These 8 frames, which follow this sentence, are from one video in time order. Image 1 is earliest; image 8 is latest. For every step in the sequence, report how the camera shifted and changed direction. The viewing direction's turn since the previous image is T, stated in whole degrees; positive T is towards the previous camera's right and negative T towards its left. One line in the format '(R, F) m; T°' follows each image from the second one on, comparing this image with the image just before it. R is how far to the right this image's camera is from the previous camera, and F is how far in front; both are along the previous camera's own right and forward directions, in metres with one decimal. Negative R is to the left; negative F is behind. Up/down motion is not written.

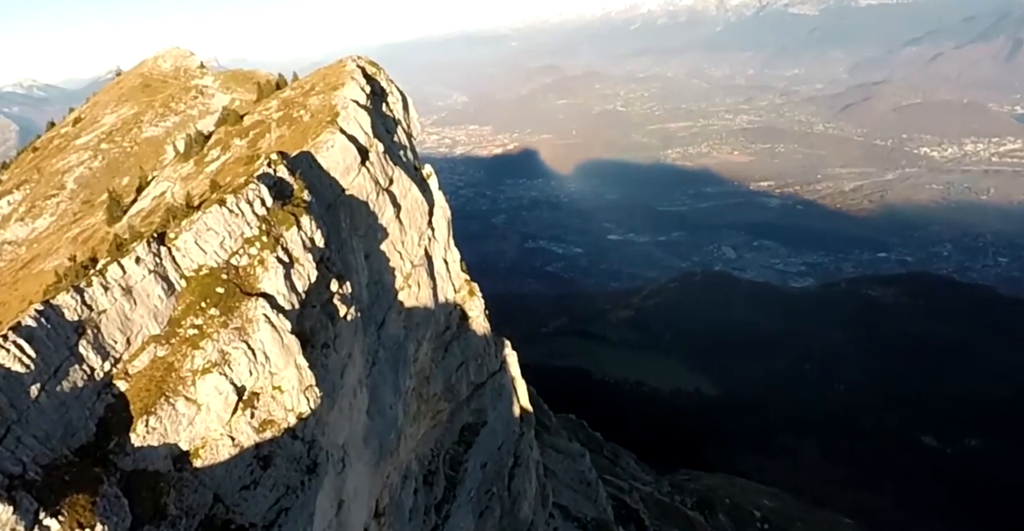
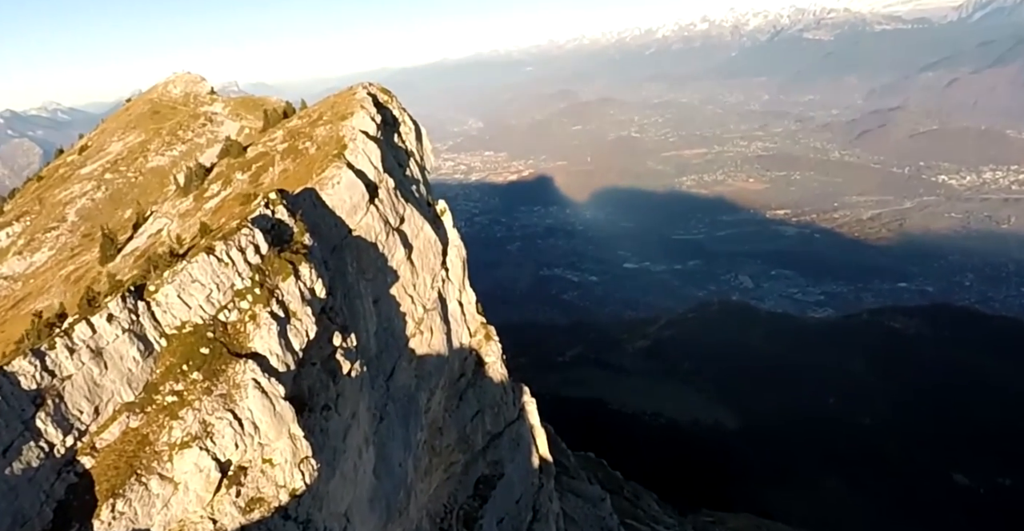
(-0.2, +1.7) m; -1°
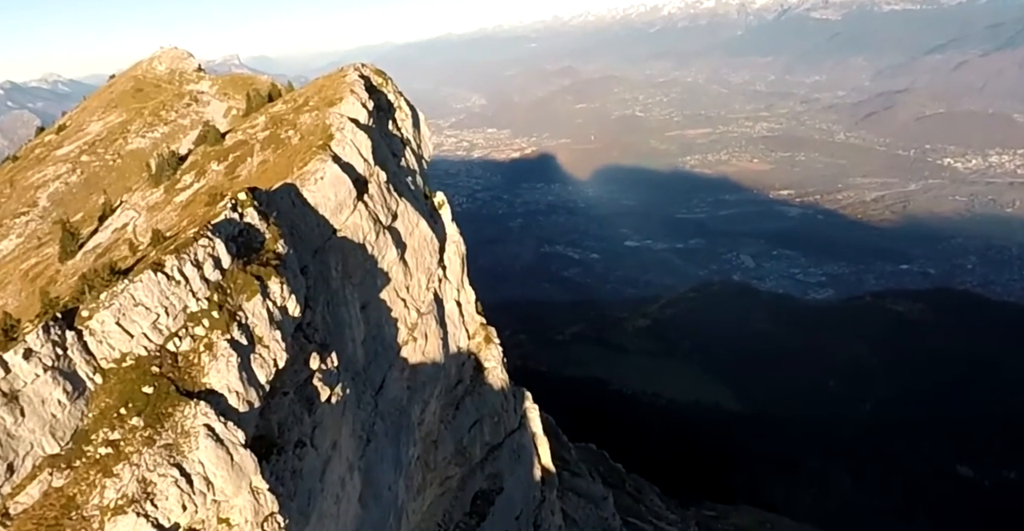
(-0.1, +2.1) m; 0°
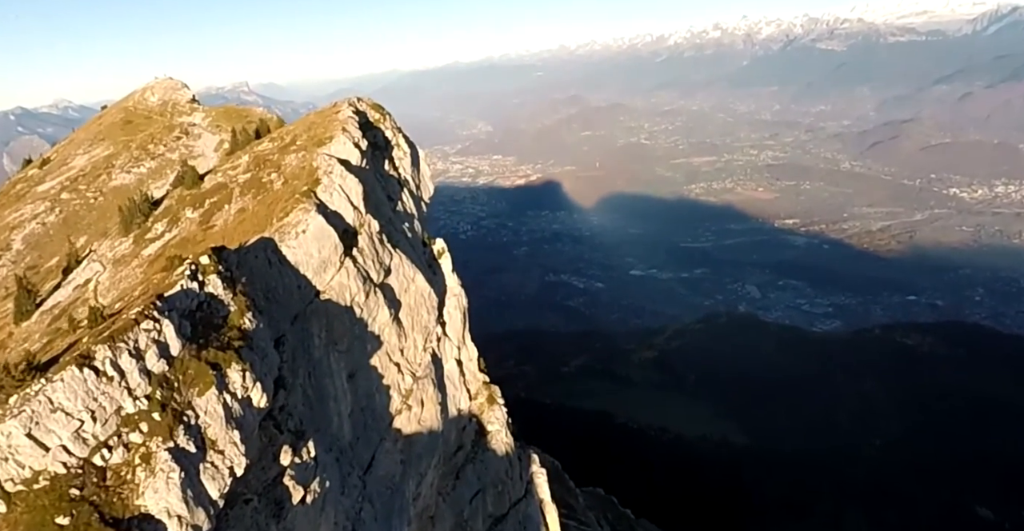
(-0.1, +2.1) m; 0°
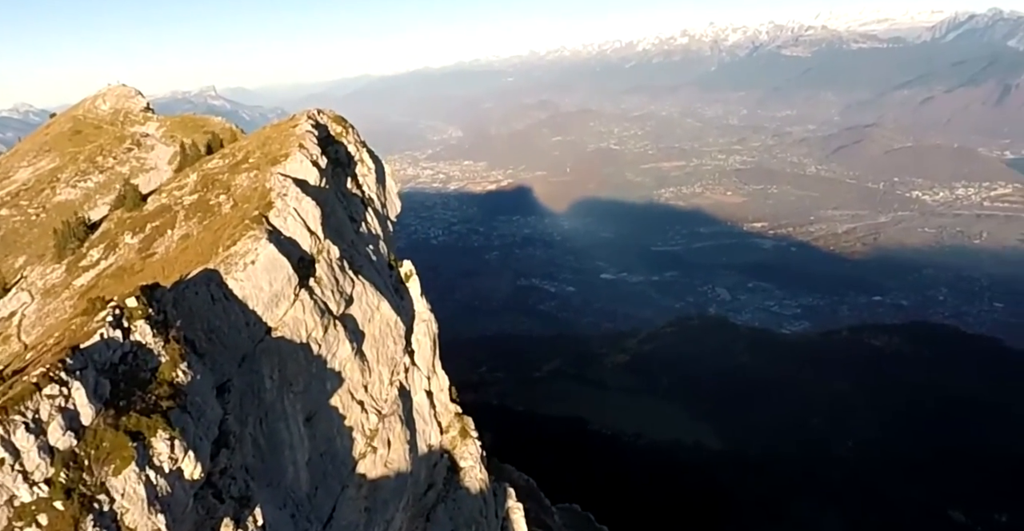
(0.0, +1.4) m; +2°
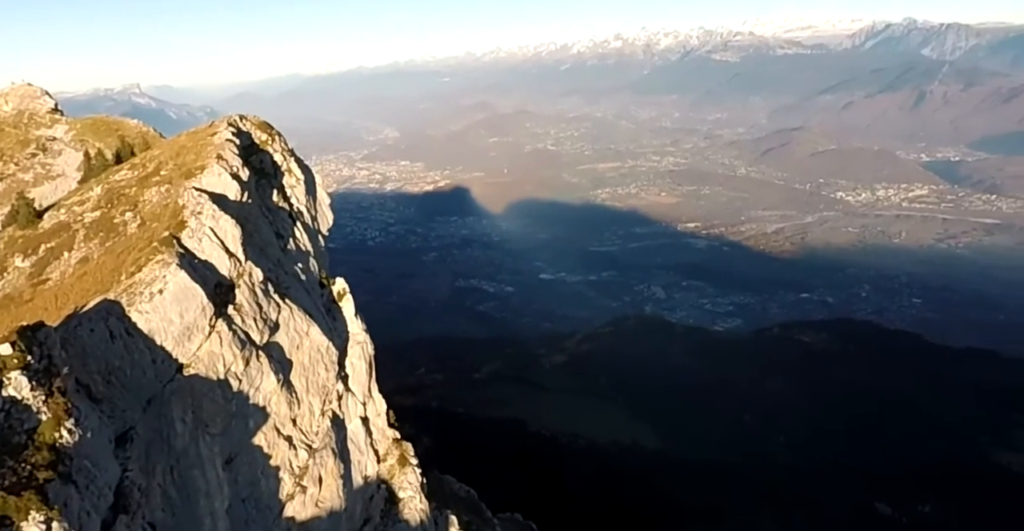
(0.0, +1.1) m; +5°
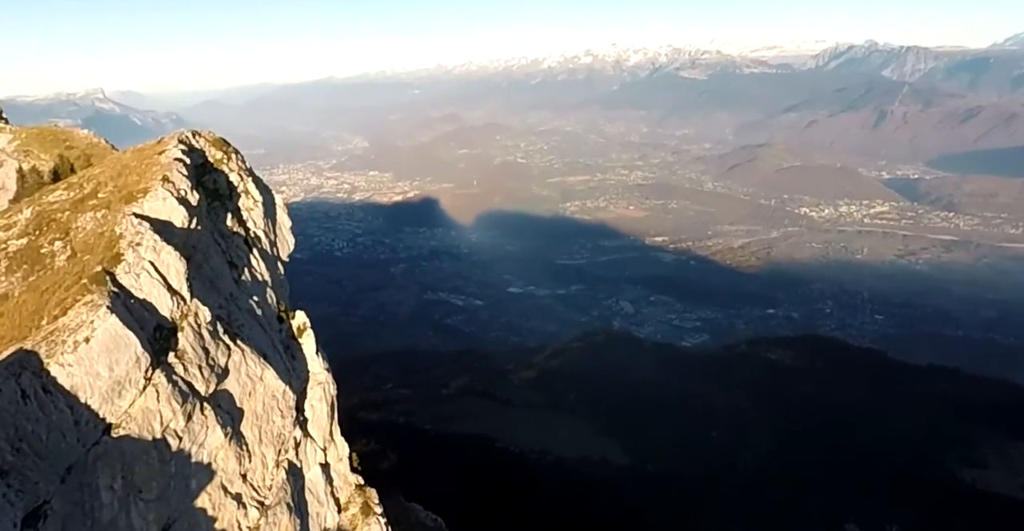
(-0.2, +1.3) m; +3°
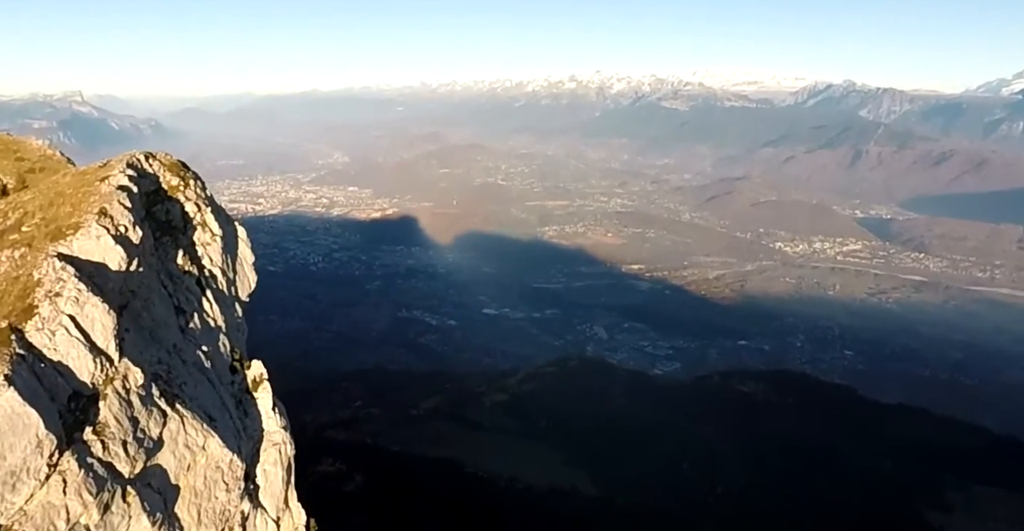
(-0.3, +1.8) m; +2°
